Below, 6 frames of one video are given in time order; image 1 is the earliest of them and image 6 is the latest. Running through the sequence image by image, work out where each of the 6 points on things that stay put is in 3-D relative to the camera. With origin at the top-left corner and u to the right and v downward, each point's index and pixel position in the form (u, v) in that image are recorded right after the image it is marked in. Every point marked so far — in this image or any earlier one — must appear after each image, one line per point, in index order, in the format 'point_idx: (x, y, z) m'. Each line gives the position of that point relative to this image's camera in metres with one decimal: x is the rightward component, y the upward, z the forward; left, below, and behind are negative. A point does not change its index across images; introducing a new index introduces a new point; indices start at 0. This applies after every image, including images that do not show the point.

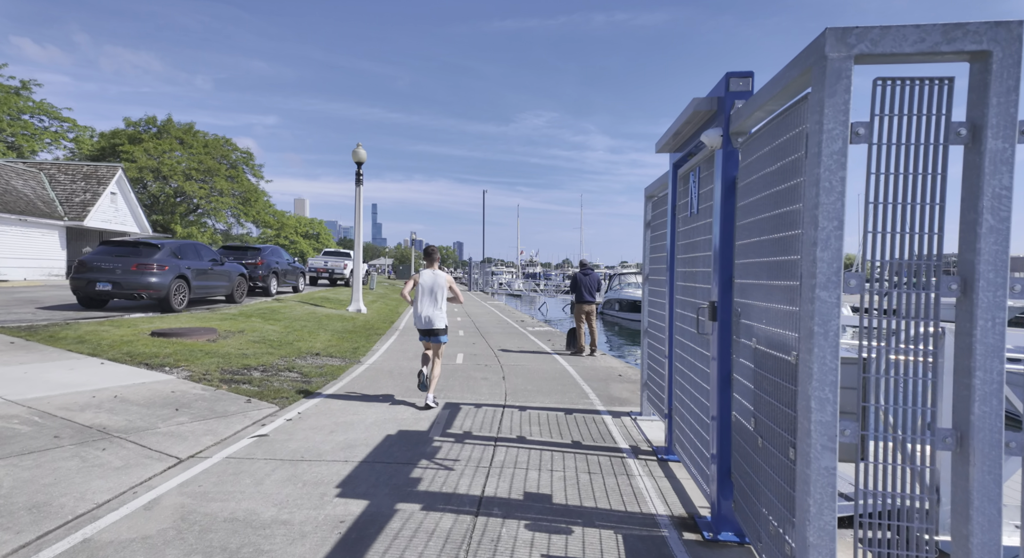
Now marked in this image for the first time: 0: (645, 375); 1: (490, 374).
0: (+1.7, -1.2, +6.6) m
1: (-0.4, -1.6, +9.1) m
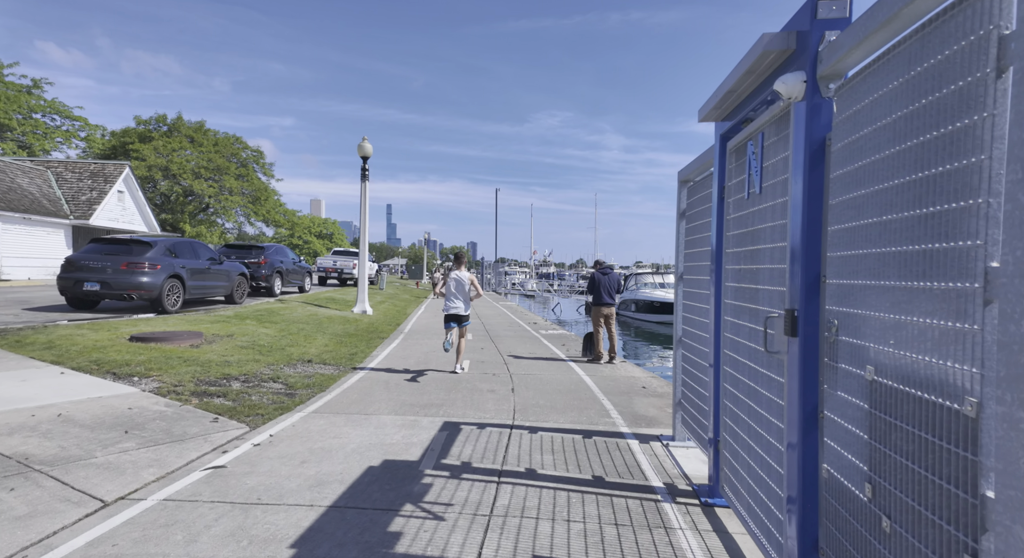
0: (+1.7, -1.2, +5.6) m
1: (-0.2, -1.6, +8.1) m
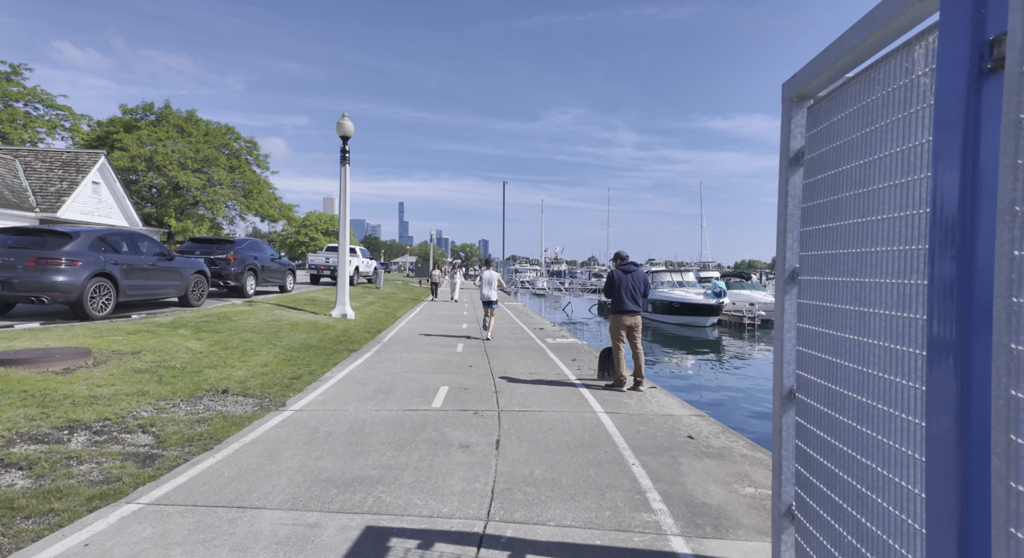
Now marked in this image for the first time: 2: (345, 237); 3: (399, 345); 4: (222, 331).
0: (+1.5, -1.2, +3.0) m
1: (-0.4, -1.6, +5.6) m
2: (-5.1, +1.3, +16.2) m
3: (-2.6, -1.5, +12.2) m
4: (-5.8, -1.0, +10.6) m
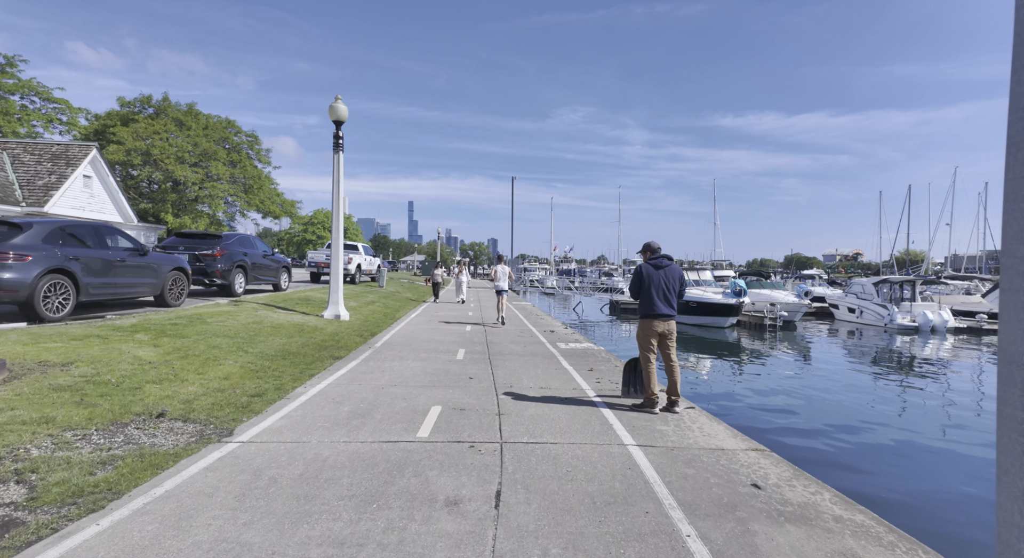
0: (+1.5, -1.2, +1.5) m
1: (-0.3, -1.6, +4.2) m
2: (-4.8, +1.4, +14.8) m
3: (-2.4, -1.5, +10.8) m
4: (-5.6, -1.0, +9.3) m
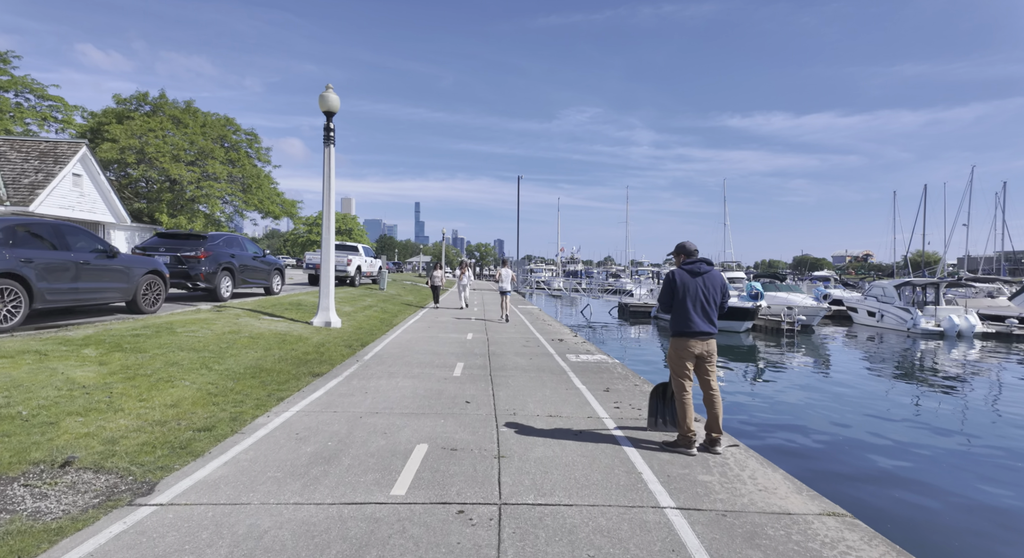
0: (+1.5, -1.3, +0.3) m
1: (-0.3, -1.7, +3.0) m
2: (-4.7, +1.3, +13.7) m
3: (-2.3, -1.6, +9.7) m
4: (-5.6, -1.1, +8.1) m
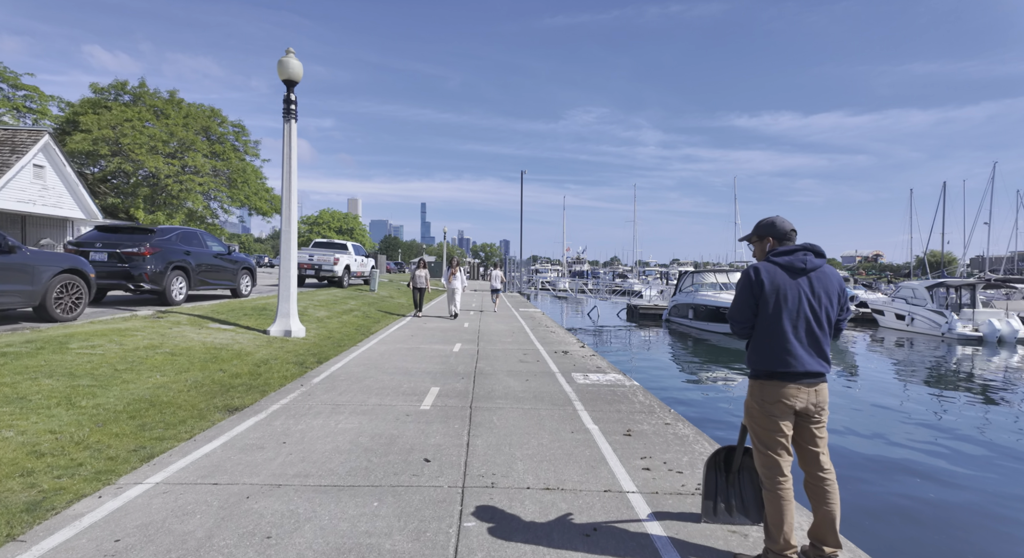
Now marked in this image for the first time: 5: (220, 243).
0: (+1.3, -1.2, -2.0) m
1: (-0.5, -1.7, +0.7) m
2: (-4.8, +1.2, +11.5) m
3: (-2.5, -1.6, +7.4) m
4: (-5.7, -1.1, +6.0) m
5: (-8.7, +1.1, +15.9) m
